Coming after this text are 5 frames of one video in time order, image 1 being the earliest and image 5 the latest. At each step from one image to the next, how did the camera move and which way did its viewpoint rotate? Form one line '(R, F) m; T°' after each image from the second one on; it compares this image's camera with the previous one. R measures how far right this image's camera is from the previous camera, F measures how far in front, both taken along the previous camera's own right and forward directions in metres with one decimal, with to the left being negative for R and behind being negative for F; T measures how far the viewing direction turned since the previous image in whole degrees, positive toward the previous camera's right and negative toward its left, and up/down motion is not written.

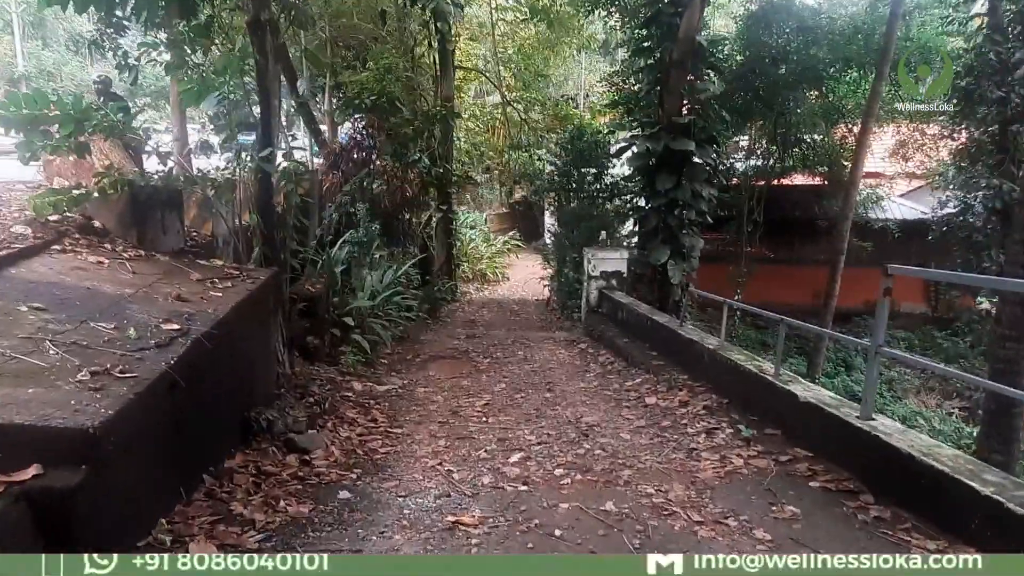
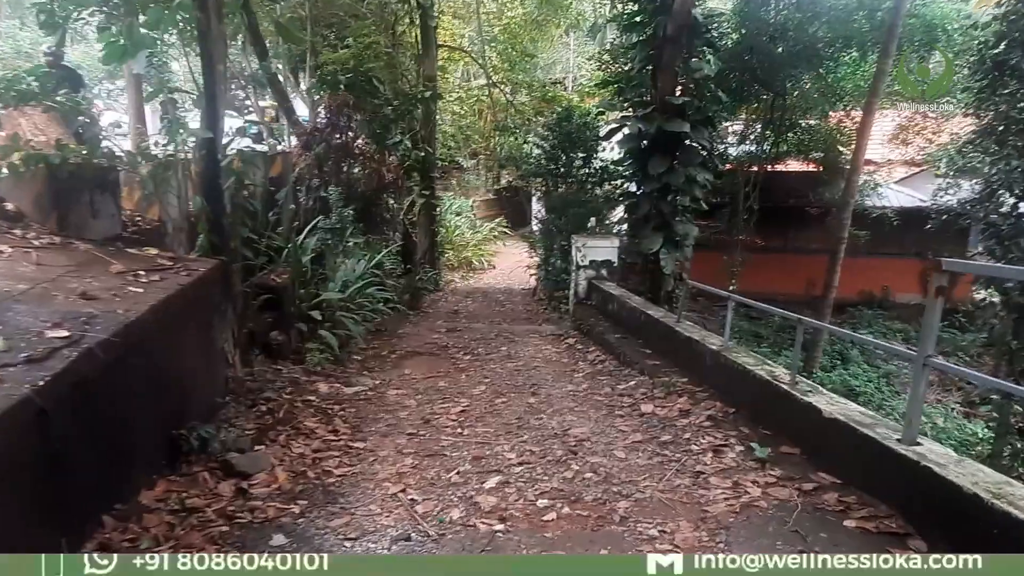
(0.0, +0.5) m; +1°
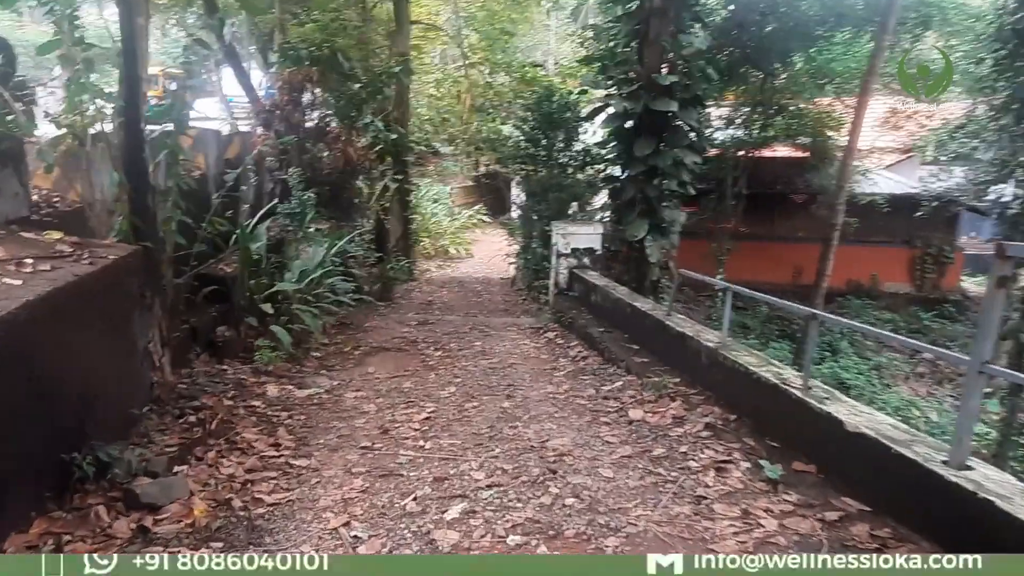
(+0.1, +0.4) m; +2°
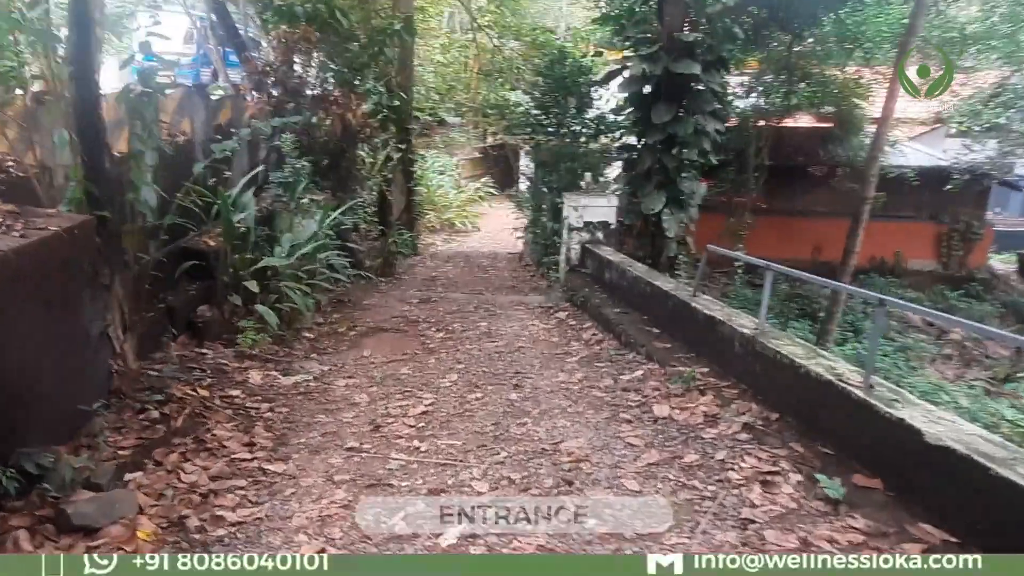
(0.0, +0.4) m; -1°
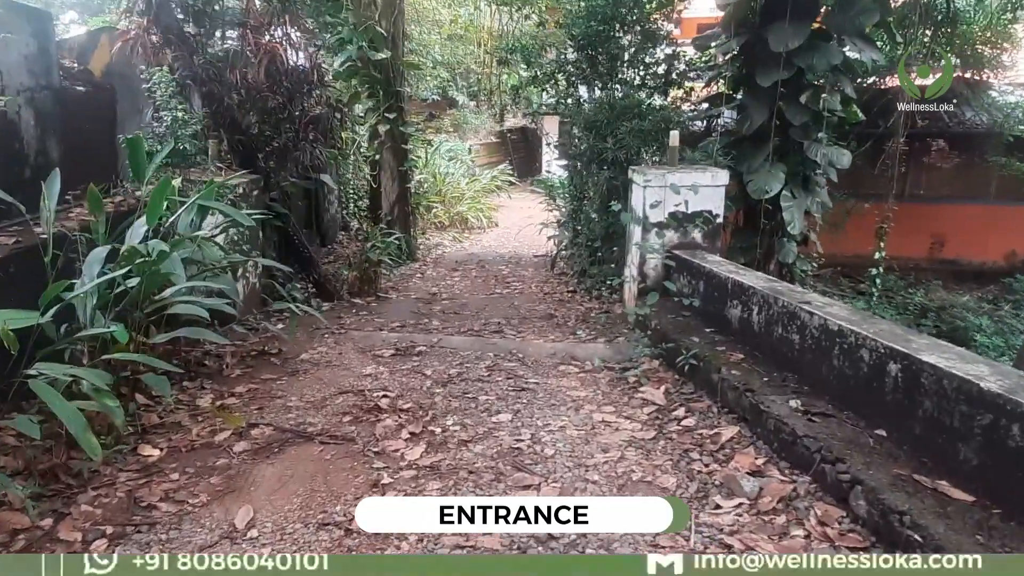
(-0.1, +2.4) m; -2°
